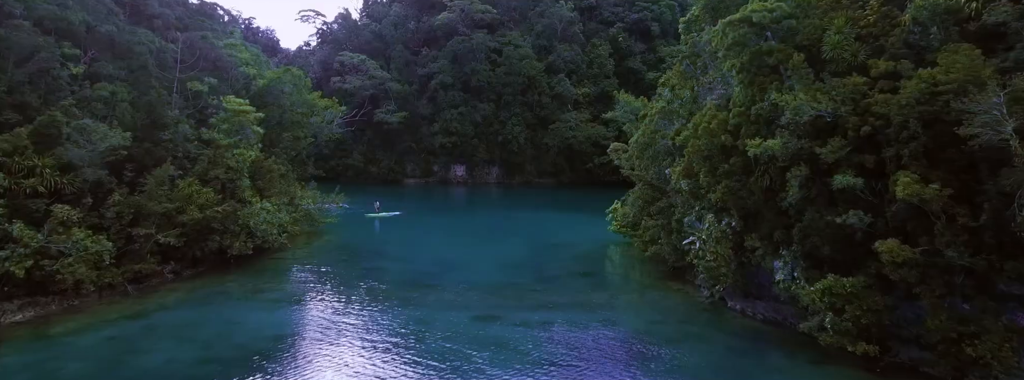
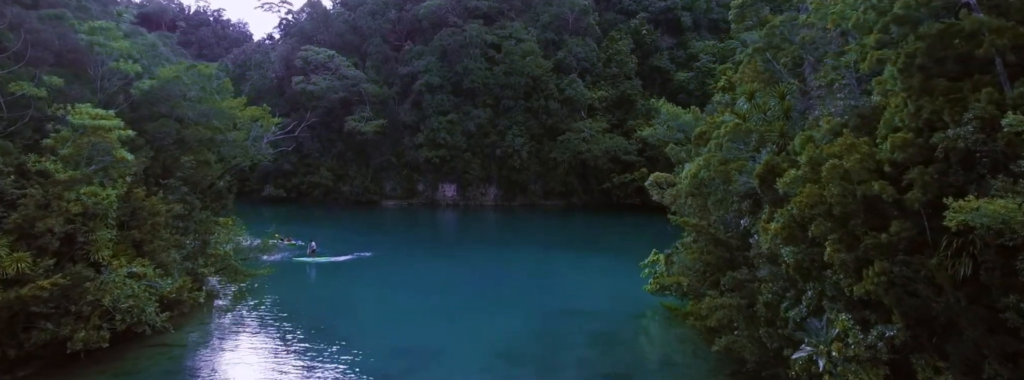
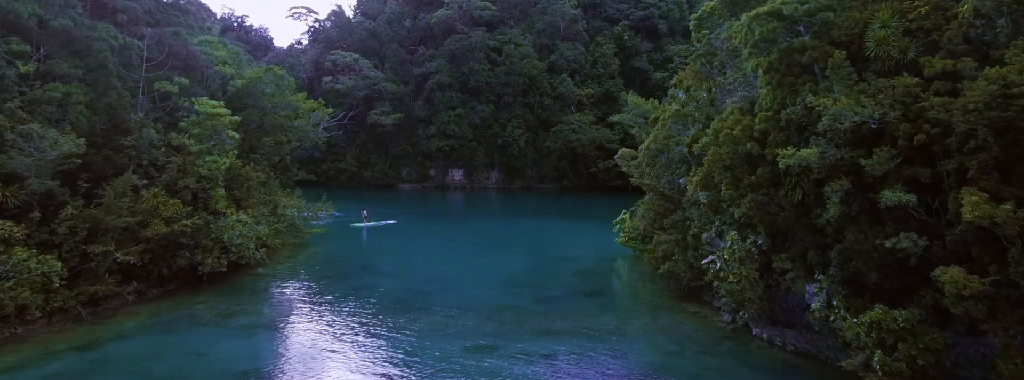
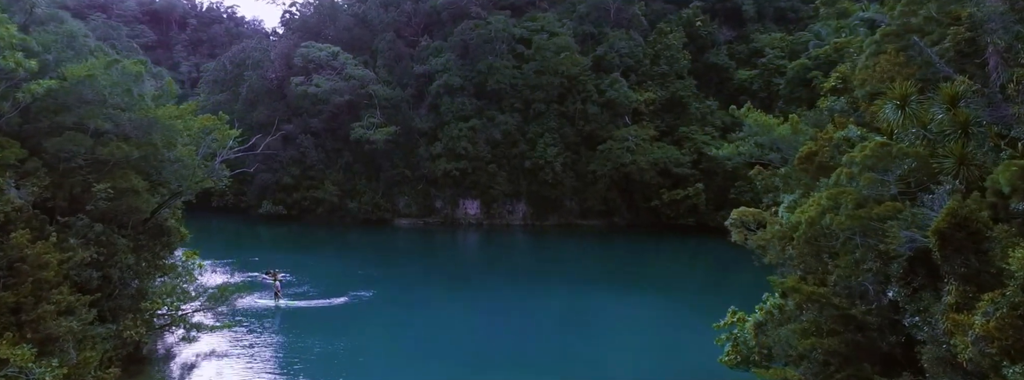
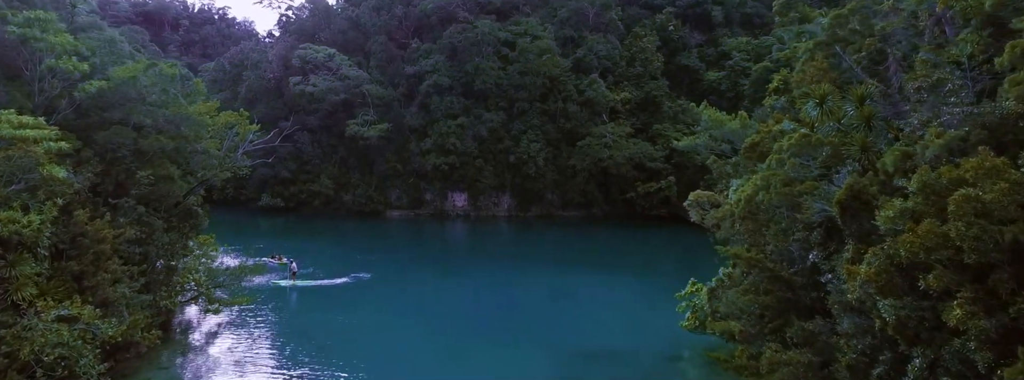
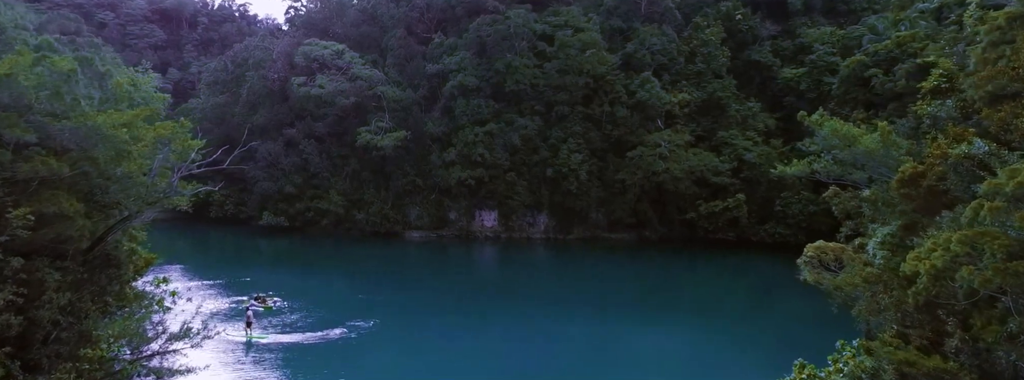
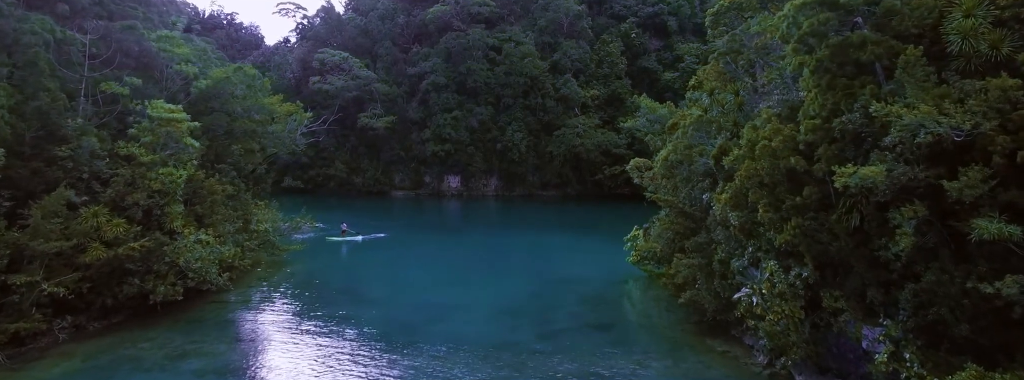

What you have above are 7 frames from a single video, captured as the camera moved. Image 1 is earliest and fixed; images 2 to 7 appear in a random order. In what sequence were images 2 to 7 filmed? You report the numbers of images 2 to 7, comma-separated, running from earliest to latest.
3, 7, 2, 5, 4, 6
